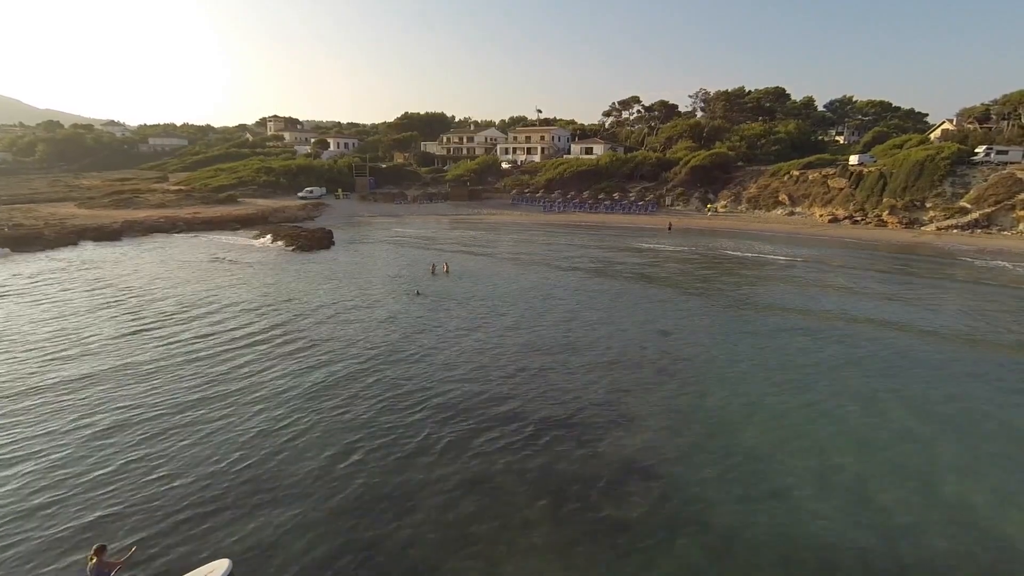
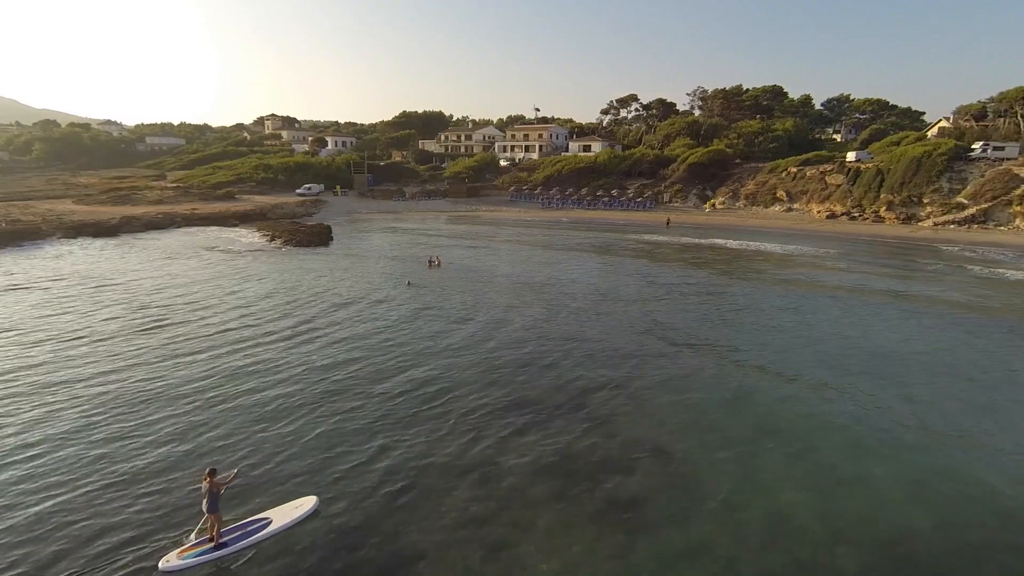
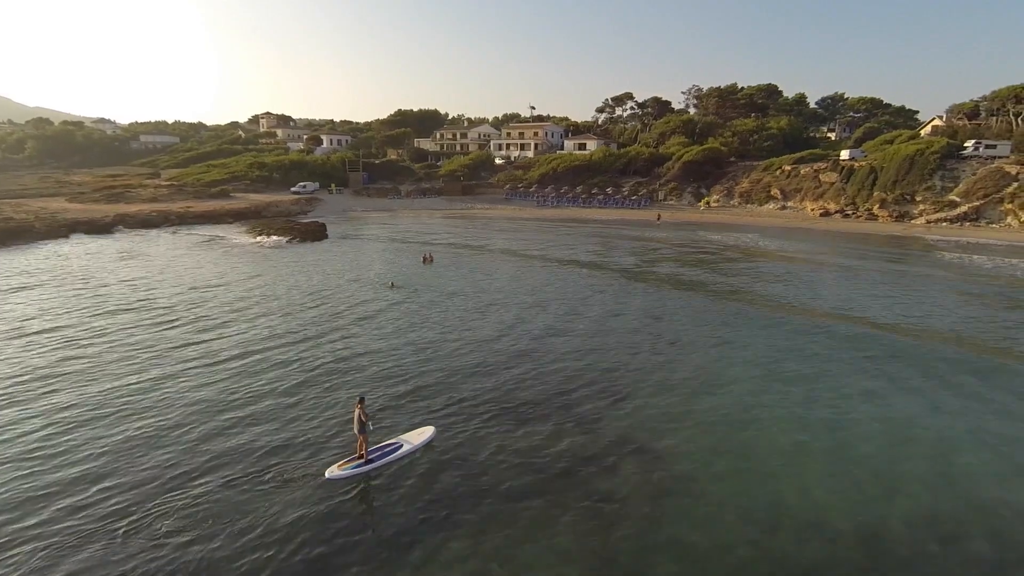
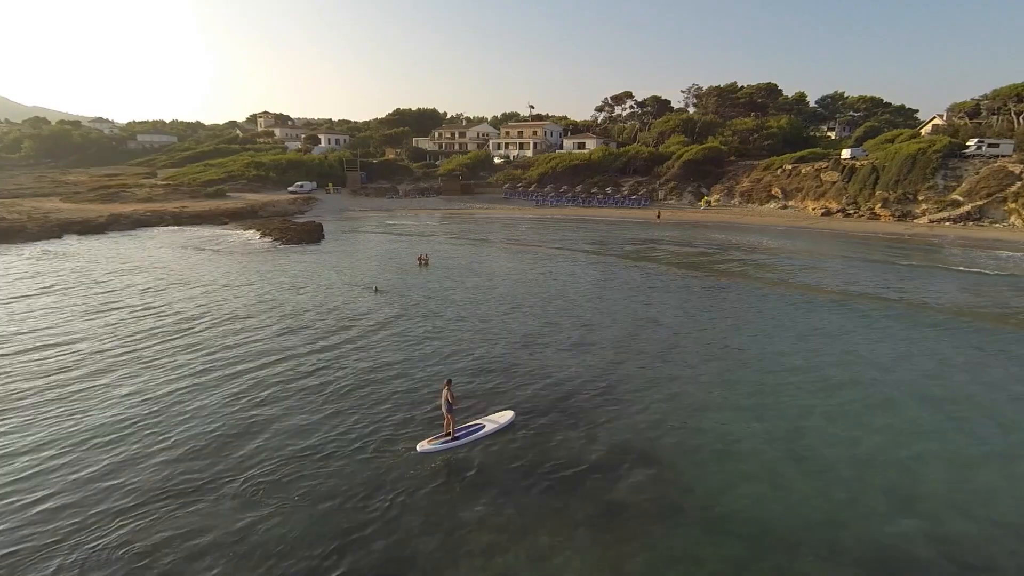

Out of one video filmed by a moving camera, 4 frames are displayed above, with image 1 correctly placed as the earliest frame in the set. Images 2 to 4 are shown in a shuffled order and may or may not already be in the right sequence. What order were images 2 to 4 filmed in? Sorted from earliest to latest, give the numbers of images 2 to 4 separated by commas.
2, 3, 4
